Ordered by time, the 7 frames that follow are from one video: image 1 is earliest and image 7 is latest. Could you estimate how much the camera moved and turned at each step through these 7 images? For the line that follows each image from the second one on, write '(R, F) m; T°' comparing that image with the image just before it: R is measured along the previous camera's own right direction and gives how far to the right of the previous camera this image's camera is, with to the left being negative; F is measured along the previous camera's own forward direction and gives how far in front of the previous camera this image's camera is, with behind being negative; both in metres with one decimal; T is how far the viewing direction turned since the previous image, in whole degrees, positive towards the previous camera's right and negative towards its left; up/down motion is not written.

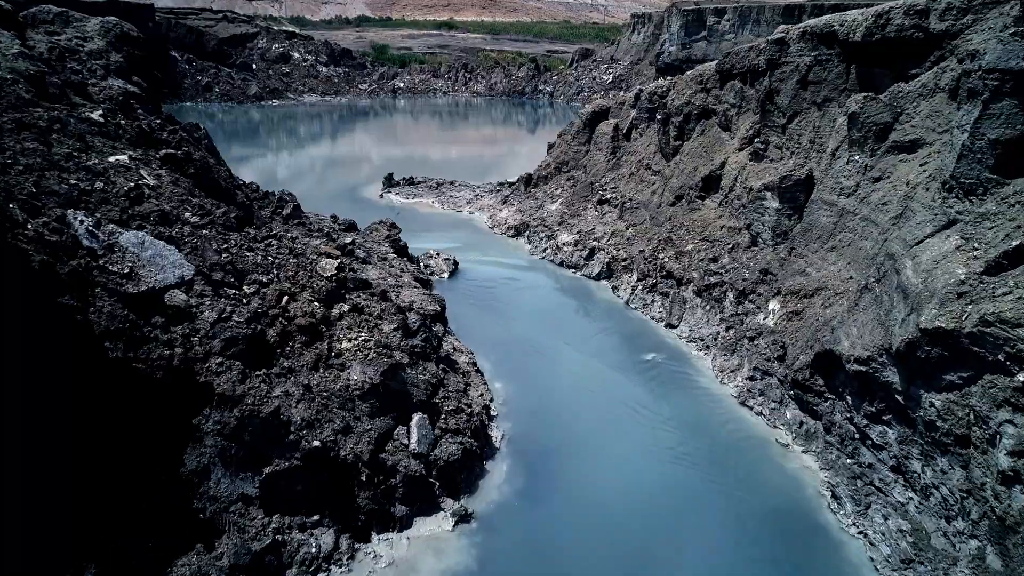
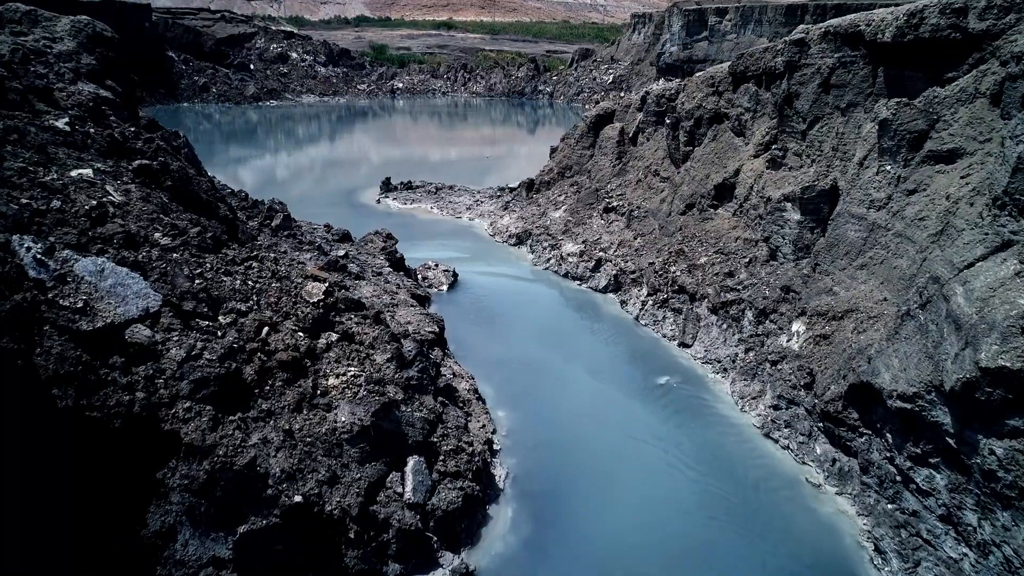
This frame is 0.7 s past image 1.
(-0.1, +1.2) m; 0°
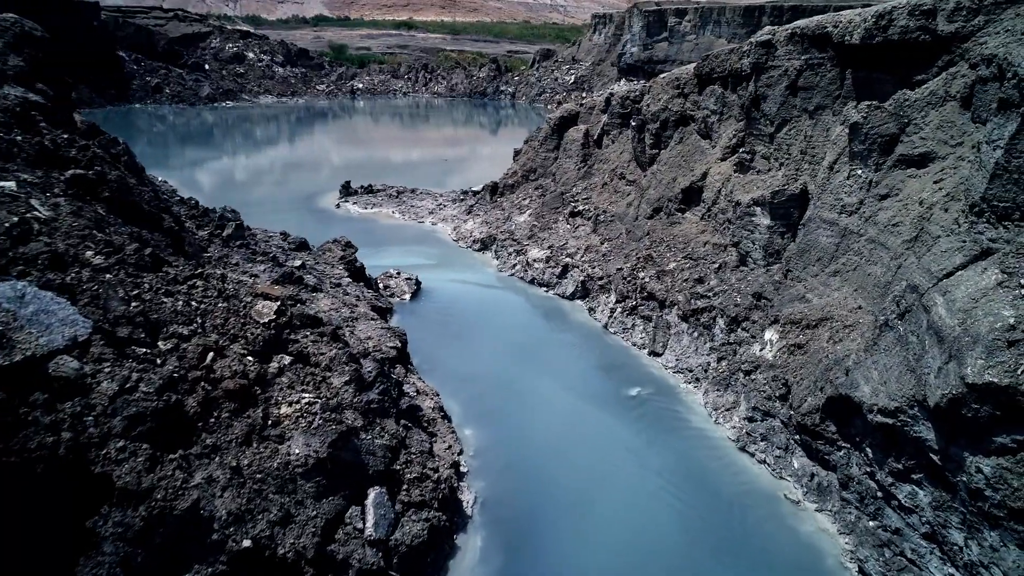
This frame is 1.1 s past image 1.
(0.0, +0.6) m; +3°
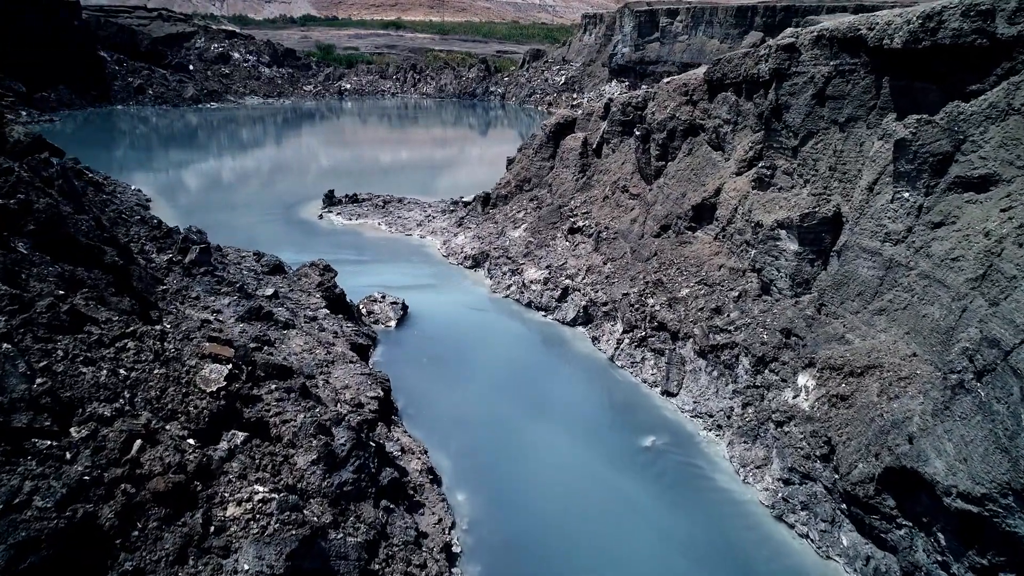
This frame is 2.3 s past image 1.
(-0.2, +1.8) m; +1°
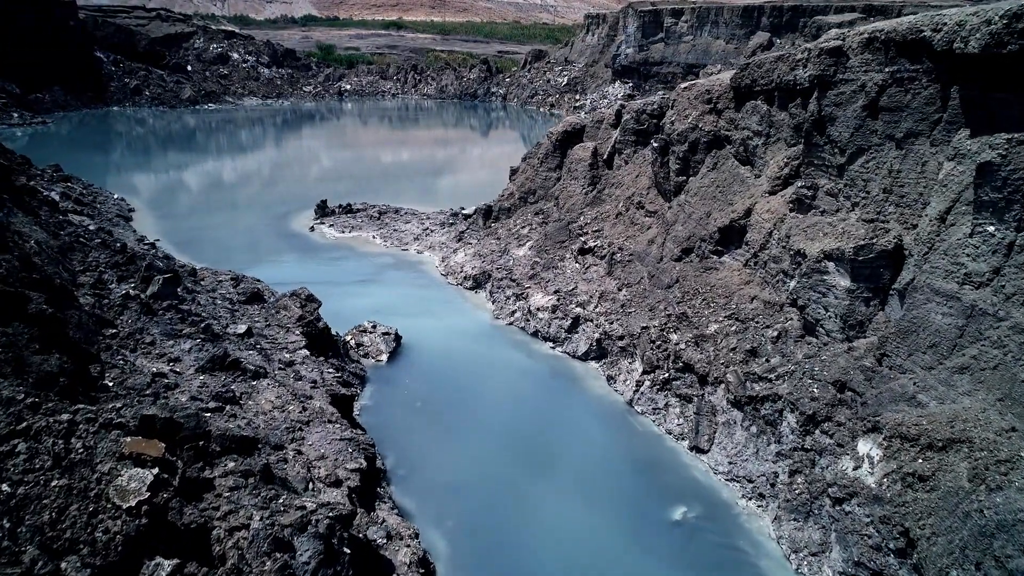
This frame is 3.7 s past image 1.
(-0.1, +2.0) m; 0°
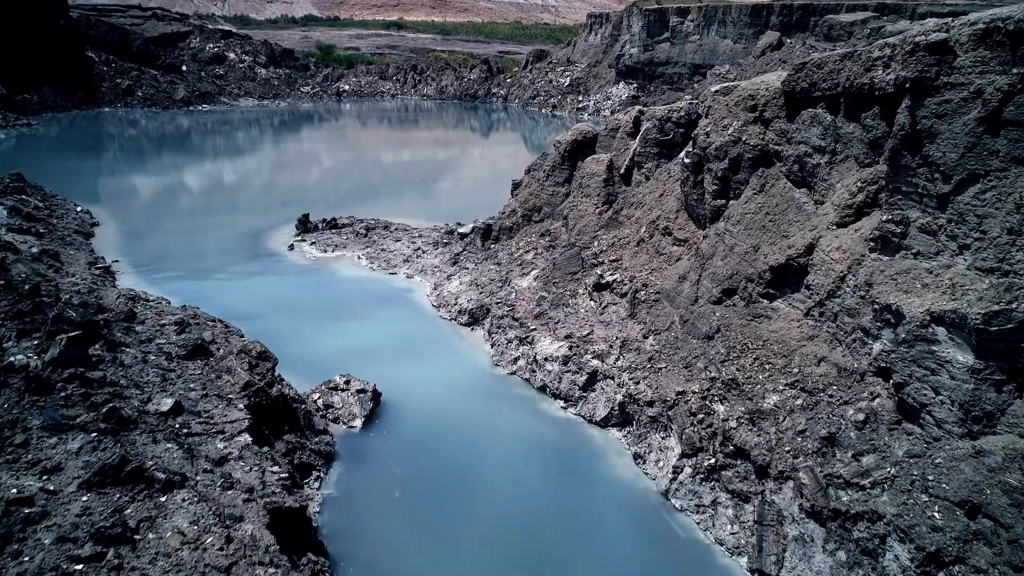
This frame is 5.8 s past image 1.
(0.0, +3.3) m; 0°
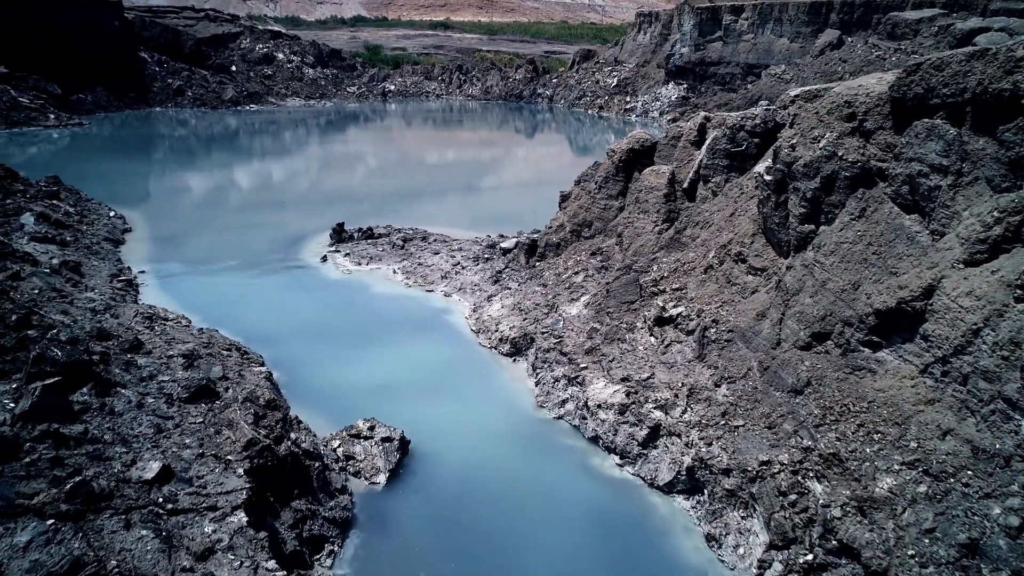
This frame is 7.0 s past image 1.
(-0.2, +2.1) m; -3°
